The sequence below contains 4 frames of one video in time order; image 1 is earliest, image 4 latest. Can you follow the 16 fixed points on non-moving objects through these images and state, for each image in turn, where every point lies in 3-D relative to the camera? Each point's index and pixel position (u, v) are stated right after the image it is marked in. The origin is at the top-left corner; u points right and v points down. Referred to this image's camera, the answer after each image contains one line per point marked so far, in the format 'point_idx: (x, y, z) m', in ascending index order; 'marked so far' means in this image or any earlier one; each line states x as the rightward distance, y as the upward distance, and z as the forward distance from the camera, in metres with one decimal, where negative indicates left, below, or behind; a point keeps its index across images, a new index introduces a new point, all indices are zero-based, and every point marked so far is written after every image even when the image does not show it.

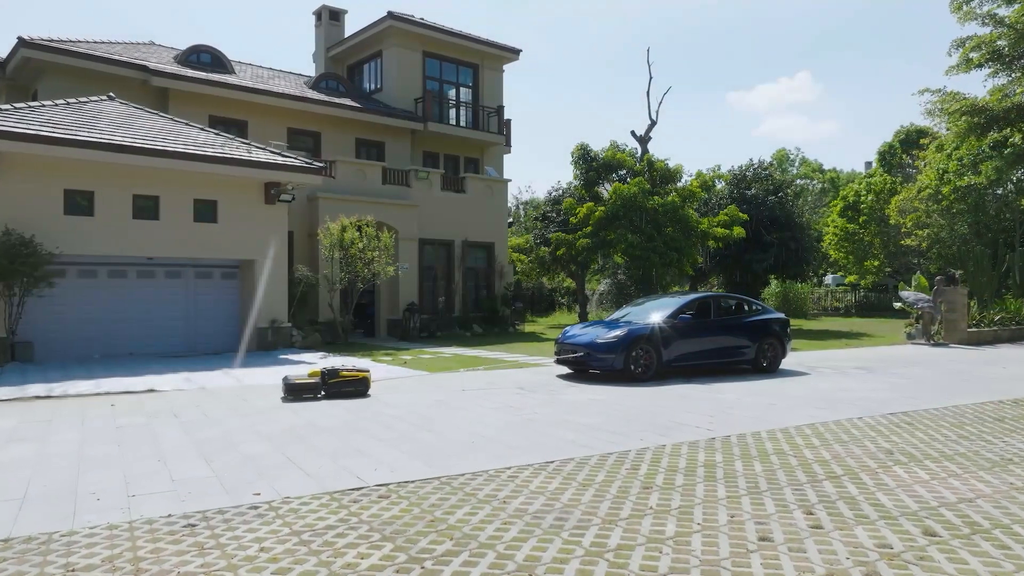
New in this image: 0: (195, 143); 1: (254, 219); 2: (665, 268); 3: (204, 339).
0: (-7.1, +3.3, +16.1) m
1: (-6.1, +1.7, +17.0) m
2: (+4.2, +0.5, +19.7) m
3: (-7.2, -1.2, +16.8) m
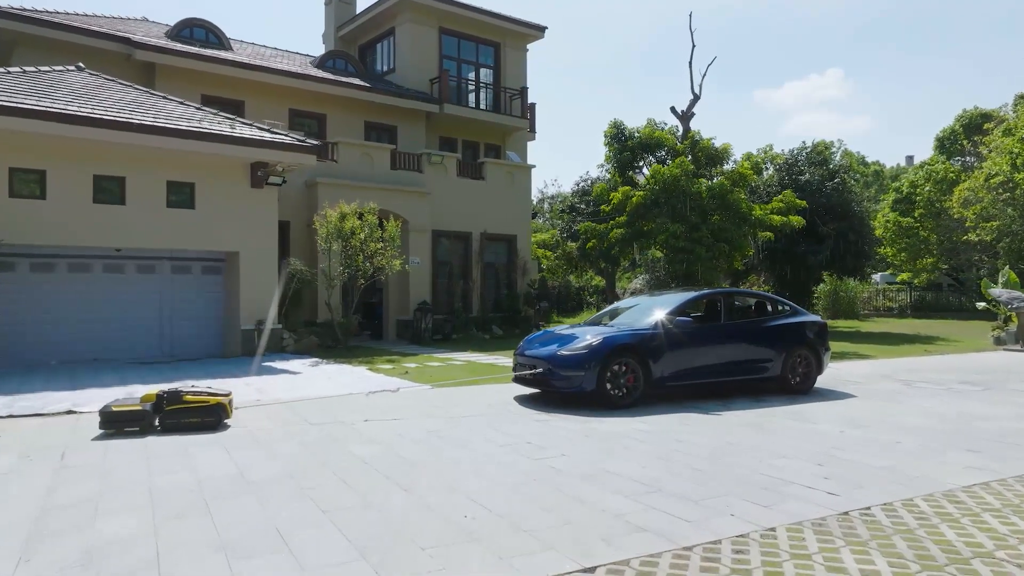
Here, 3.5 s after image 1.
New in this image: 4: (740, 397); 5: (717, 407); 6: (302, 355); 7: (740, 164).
0: (-6.7, +3.3, +14.0) m
1: (-5.6, +1.7, +14.8) m
2: (+4.8, +0.6, +17.1) m
3: (-6.7, -1.1, +14.6) m
4: (+3.0, -1.5, +9.6) m
5: (+2.4, -1.4, +8.5) m
6: (-4.5, -1.4, +15.1) m
7: (+5.8, +3.2, +18.1) m
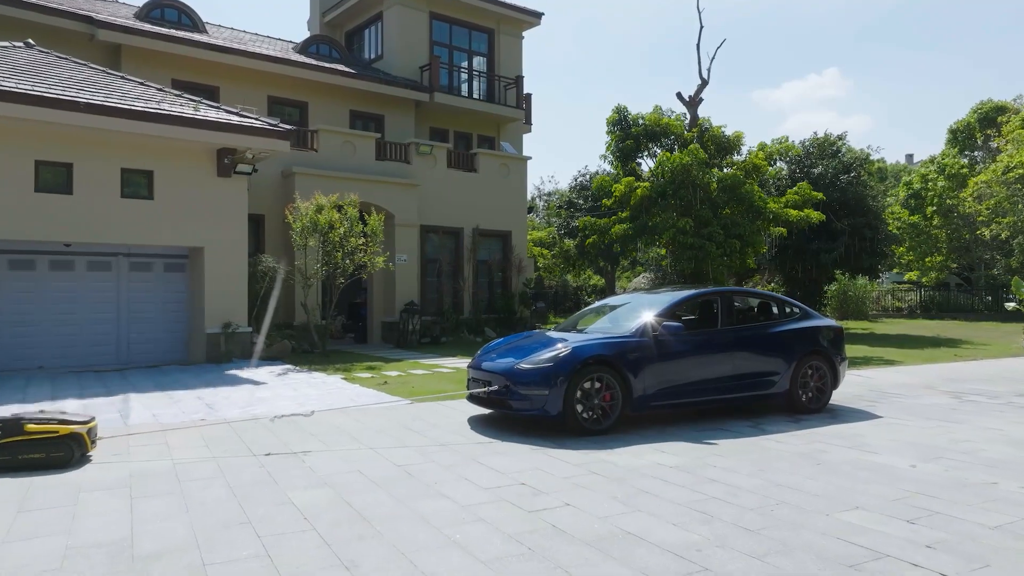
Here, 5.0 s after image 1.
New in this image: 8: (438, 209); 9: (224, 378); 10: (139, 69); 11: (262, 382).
0: (-6.8, +3.3, +12.6) m
1: (-5.8, +1.7, +13.4) m
2: (+4.7, +0.6, +15.7) m
3: (-6.9, -1.1, +13.2) m
4: (+2.9, -1.5, +8.2) m
5: (+2.3, -1.4, +7.2) m
6: (-4.6, -1.4, +13.7) m
7: (+5.6, +3.2, +16.8) m
8: (-1.9, +2.1, +18.7) m
9: (-4.6, -1.4, +11.5) m
10: (-9.3, +5.4, +17.8) m
11: (-3.9, -1.4, +11.0) m
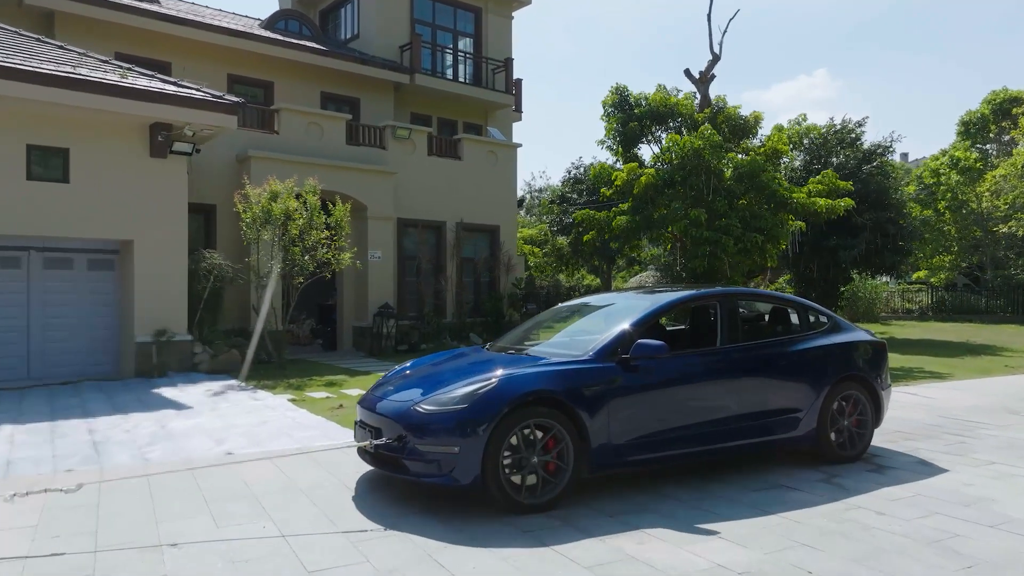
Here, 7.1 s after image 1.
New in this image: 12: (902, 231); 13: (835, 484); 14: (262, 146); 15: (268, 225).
0: (-7.0, +3.3, +10.5) m
1: (-6.0, +1.7, +11.3) m
2: (+4.4, +0.6, +13.8) m
3: (-7.1, -1.1, +11.1) m
4: (+2.8, -1.5, +6.3) m
5: (+2.2, -1.4, +5.2) m
6: (-4.8, -1.4, +11.7) m
7: (+5.4, +3.1, +14.8) m
8: (-2.2, +2.1, +16.7) m
9: (-4.8, -1.4, +9.4) m
10: (-9.5, +5.4, +15.7) m
11: (-4.0, -1.5, +8.9) m
12: (+10.6, +1.5, +19.5) m
13: (+2.5, -1.5, +5.4) m
14: (-5.0, +2.8, +14.3) m
15: (-4.2, +1.1, +12.3) m
